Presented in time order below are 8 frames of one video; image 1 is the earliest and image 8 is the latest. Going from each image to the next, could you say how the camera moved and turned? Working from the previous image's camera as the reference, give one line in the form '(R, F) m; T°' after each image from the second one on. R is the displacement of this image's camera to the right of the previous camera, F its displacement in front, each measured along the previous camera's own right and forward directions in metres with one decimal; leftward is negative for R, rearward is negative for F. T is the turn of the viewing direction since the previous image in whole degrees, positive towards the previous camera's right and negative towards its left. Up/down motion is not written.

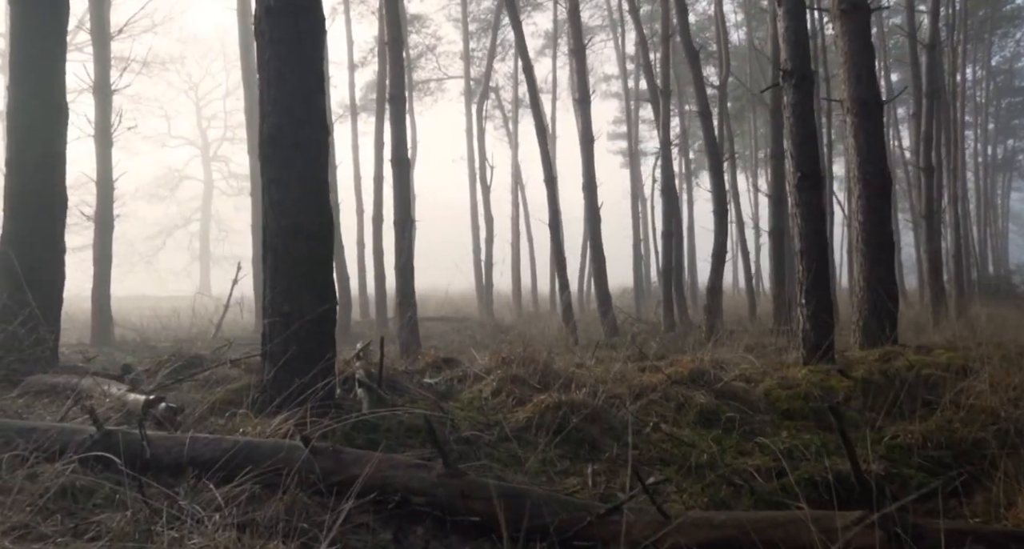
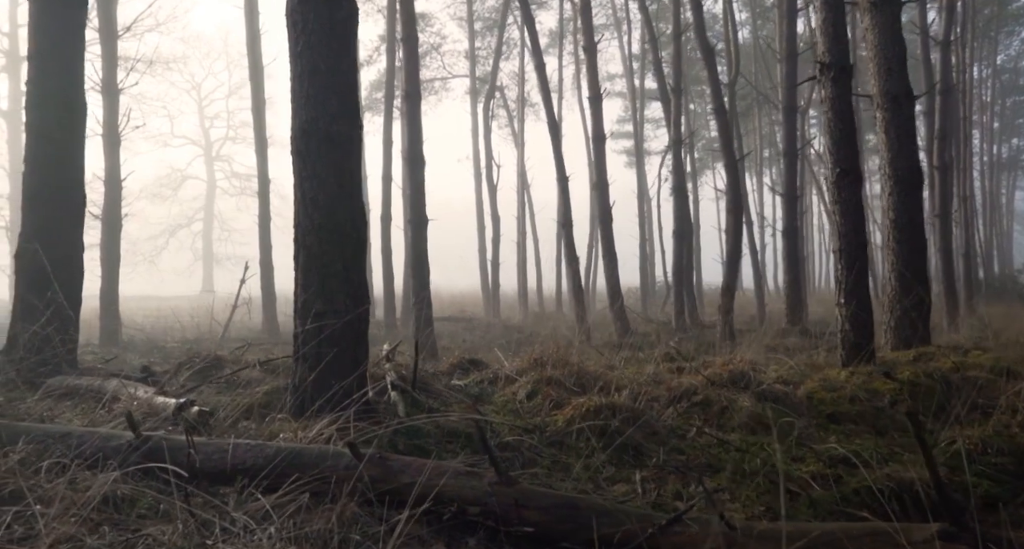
(-0.3, +0.2) m; 0°
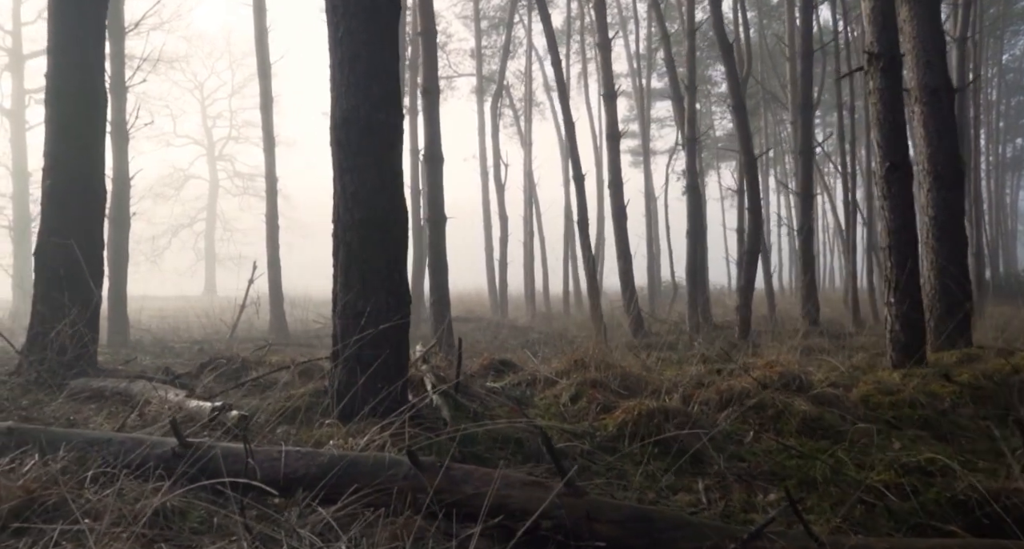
(-0.3, +0.3) m; 0°
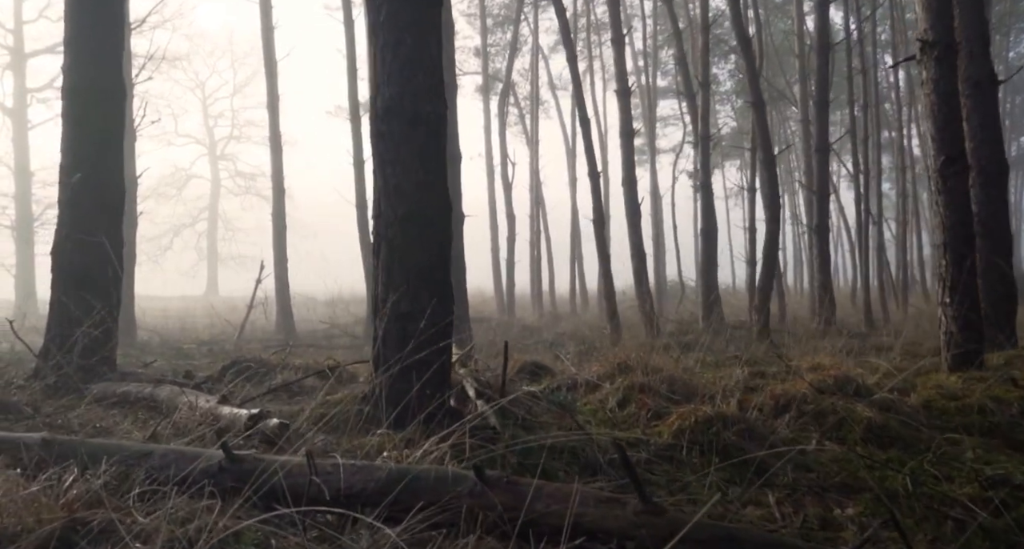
(-0.3, +0.3) m; 0°
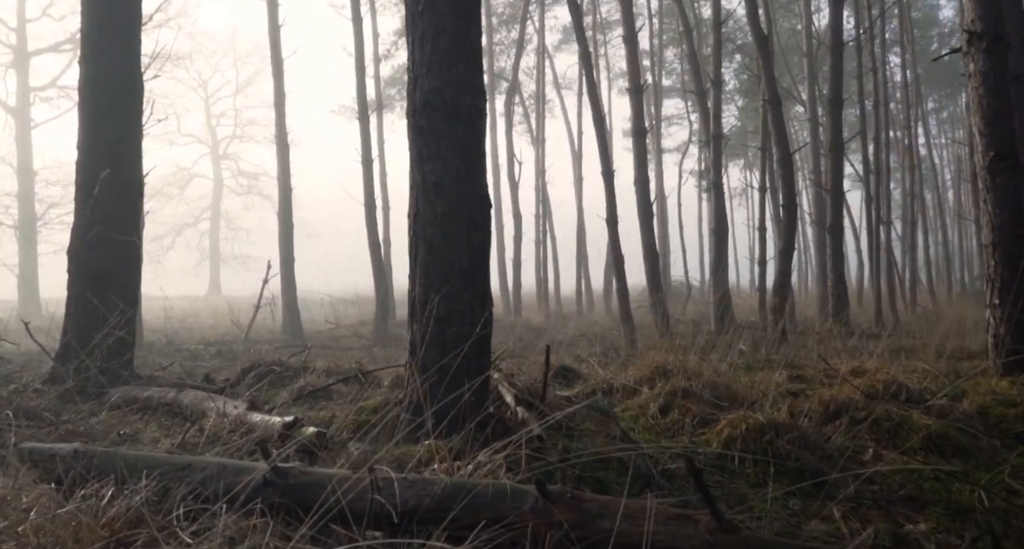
(-0.3, +0.2) m; 0°
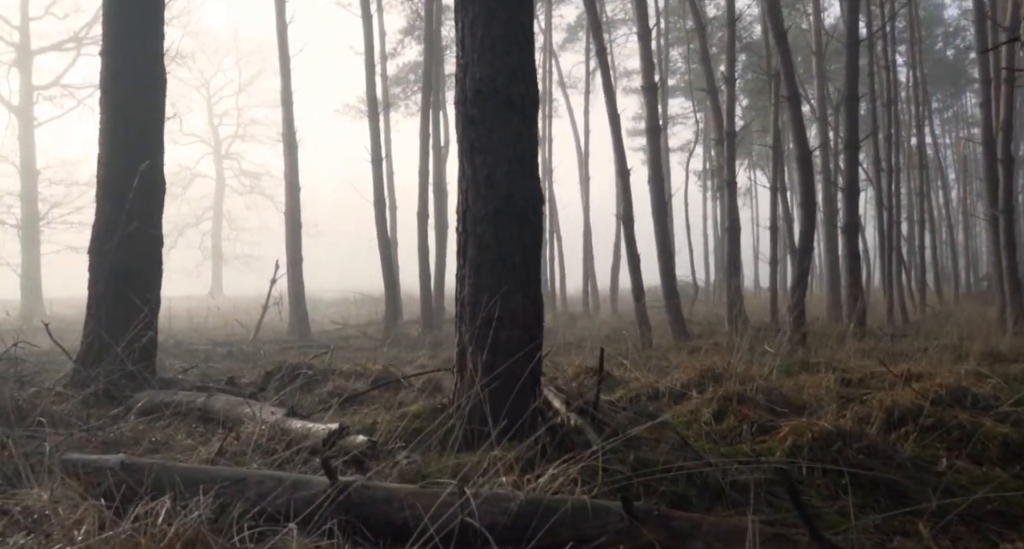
(-0.3, +0.3) m; 0°
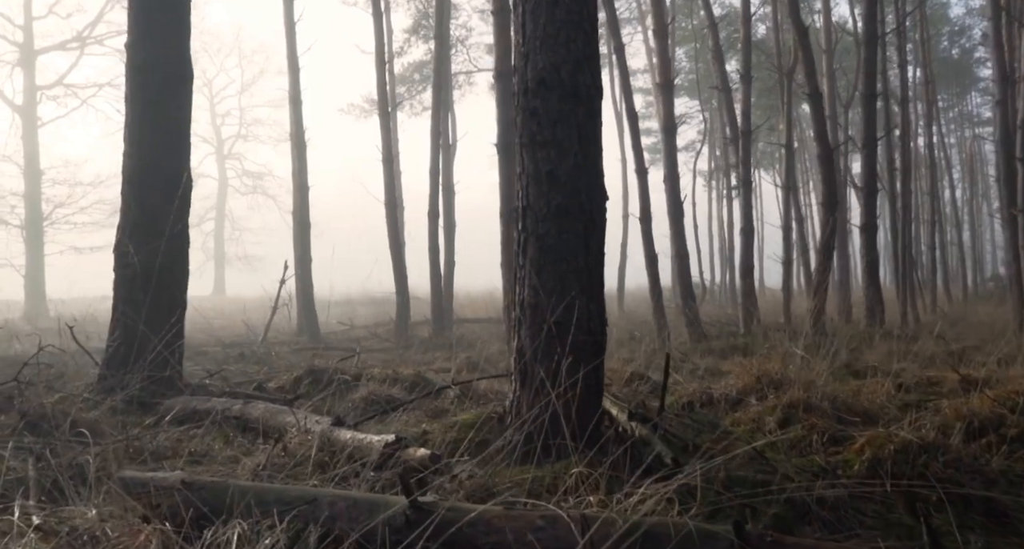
(-0.3, +0.3) m; 0°
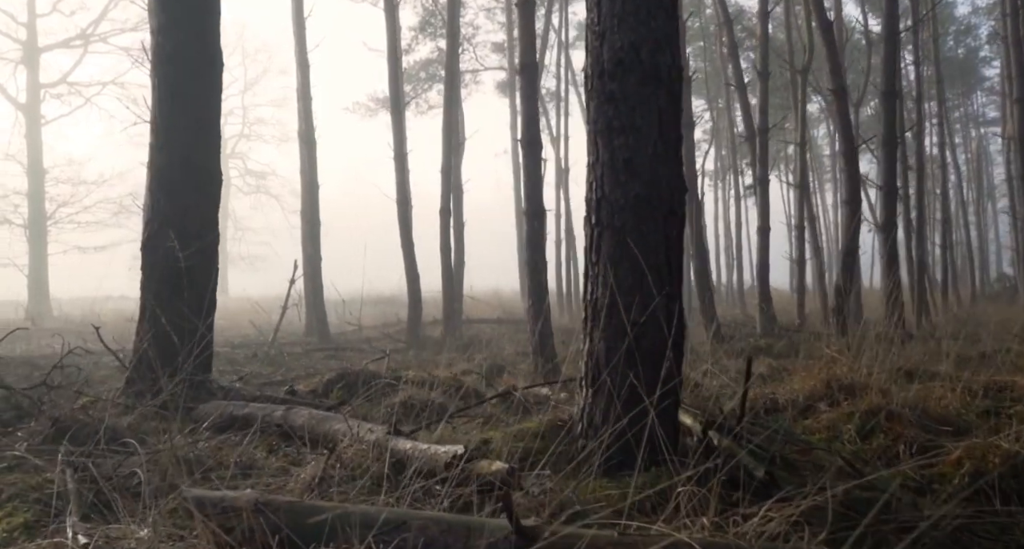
(-0.4, +0.3) m; 0°
